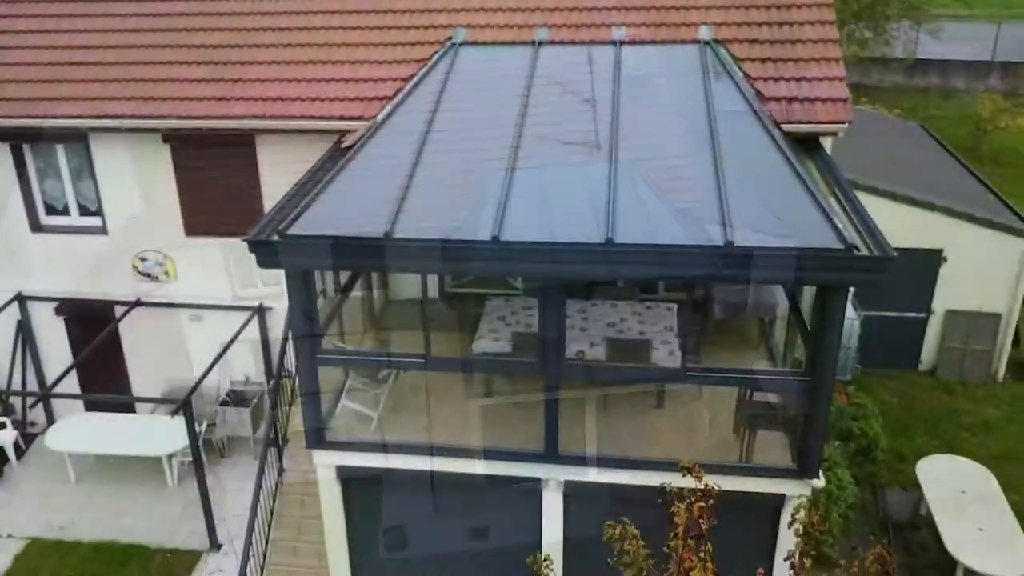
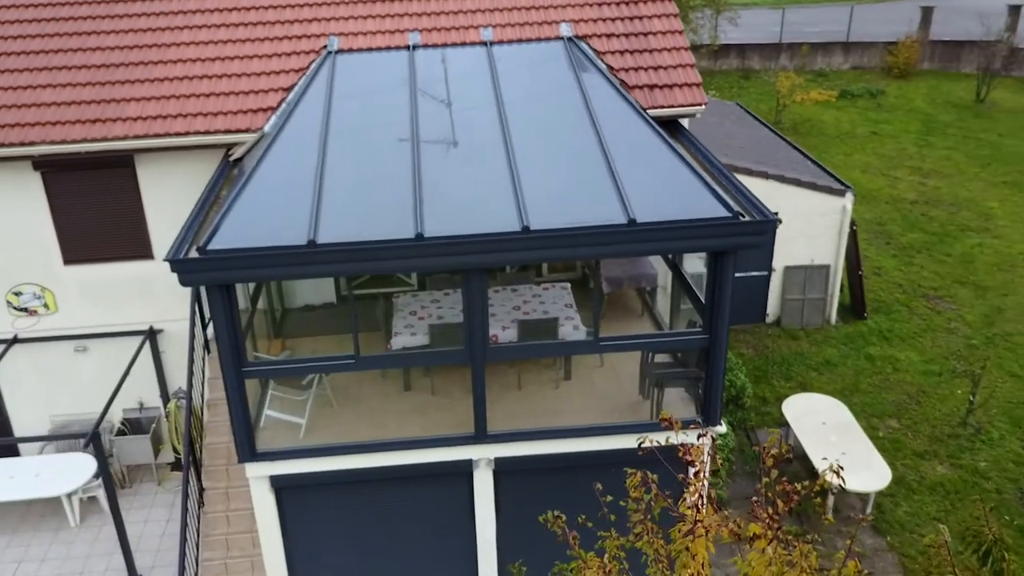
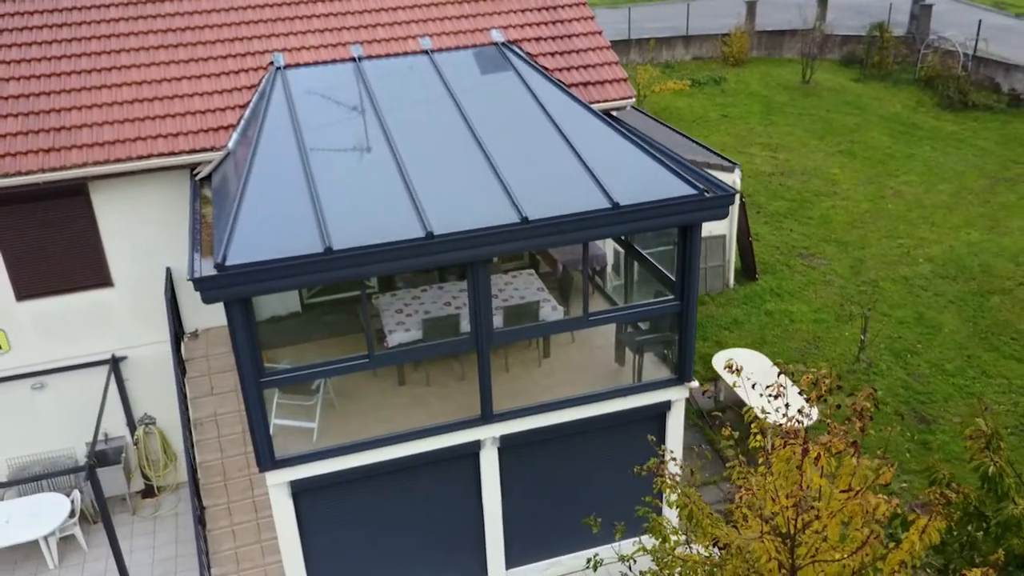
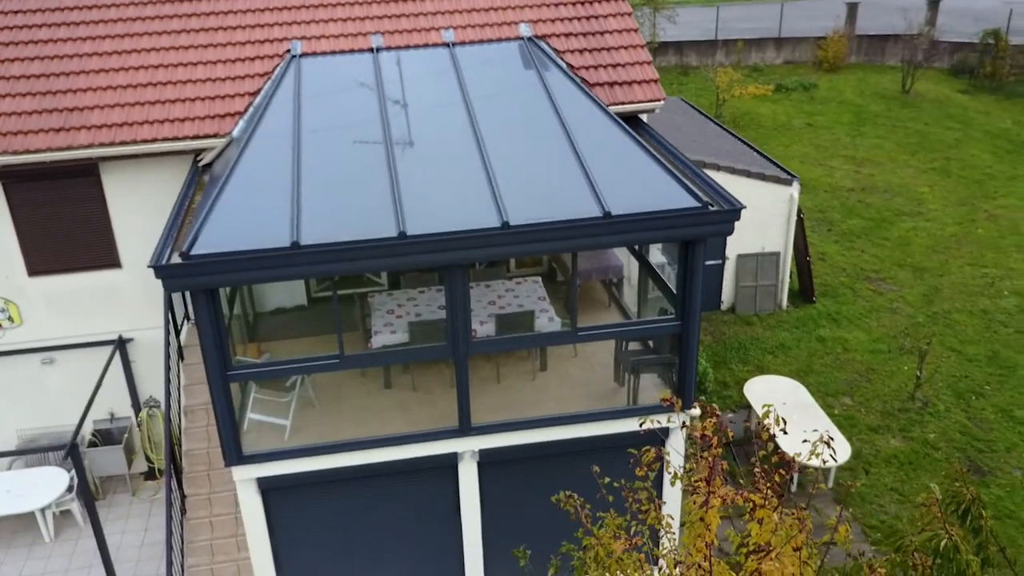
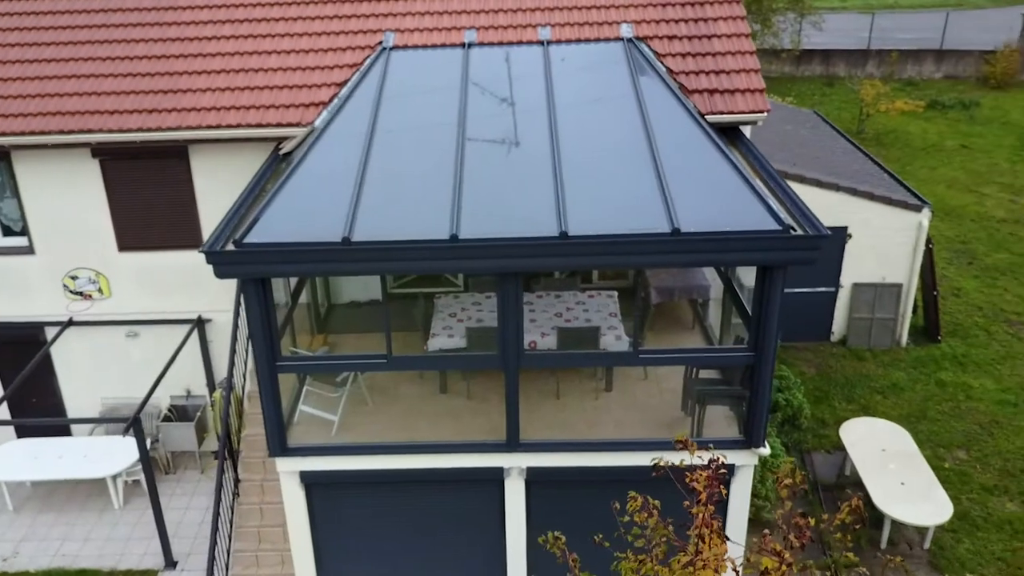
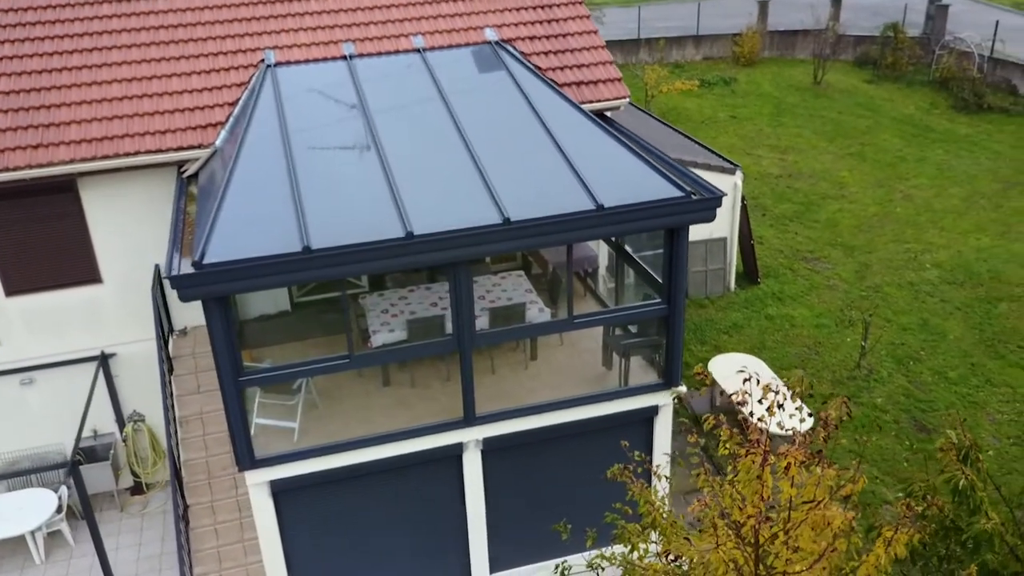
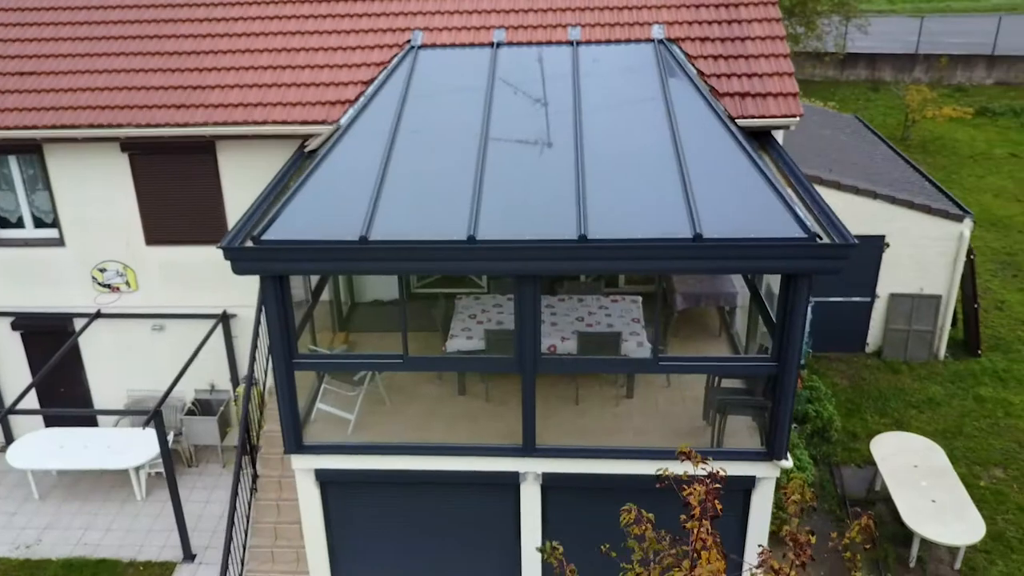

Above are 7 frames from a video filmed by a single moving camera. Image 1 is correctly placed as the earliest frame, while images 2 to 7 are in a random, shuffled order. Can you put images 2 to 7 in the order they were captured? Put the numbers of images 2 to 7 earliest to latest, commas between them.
7, 5, 2, 4, 6, 3
